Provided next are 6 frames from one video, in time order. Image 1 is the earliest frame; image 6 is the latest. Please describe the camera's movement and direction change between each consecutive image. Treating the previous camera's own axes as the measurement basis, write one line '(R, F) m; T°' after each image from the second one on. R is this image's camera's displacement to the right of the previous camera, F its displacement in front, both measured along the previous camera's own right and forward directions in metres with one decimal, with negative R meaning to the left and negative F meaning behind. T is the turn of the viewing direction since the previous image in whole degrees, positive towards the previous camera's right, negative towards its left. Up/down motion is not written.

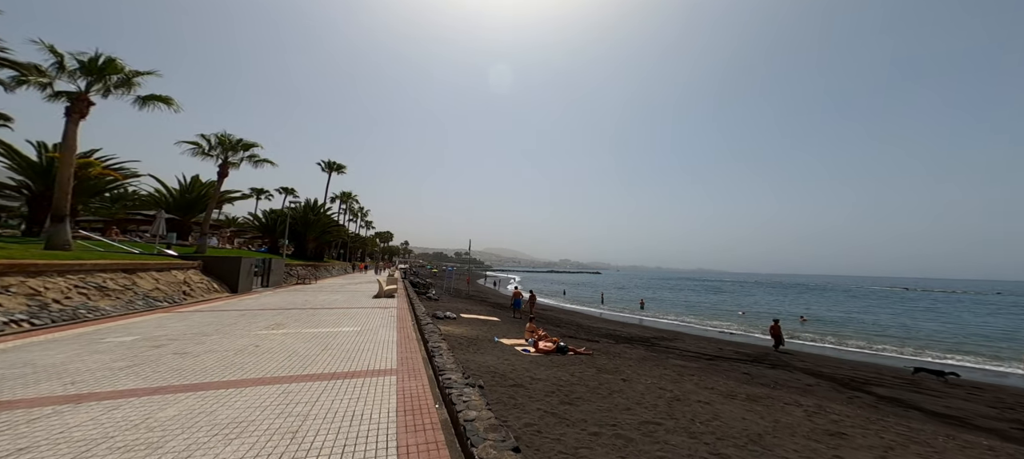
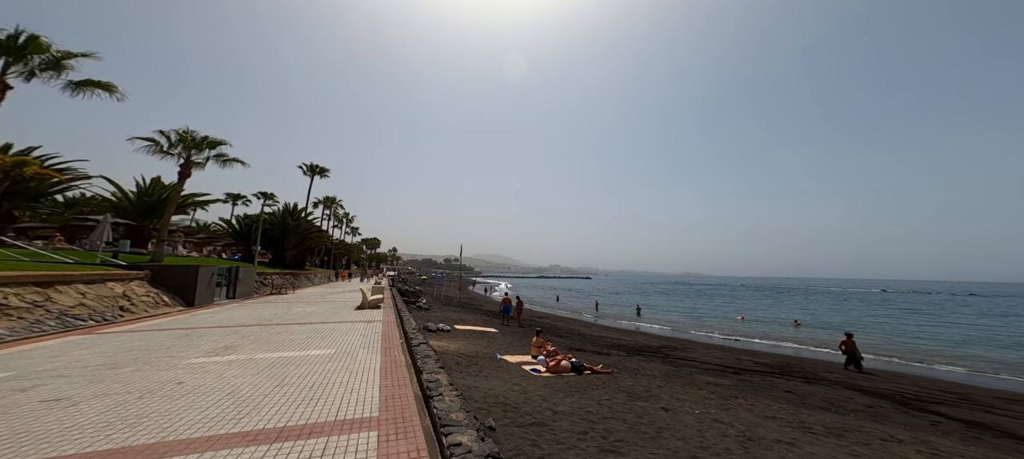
(-0.5, +1.8) m; +2°
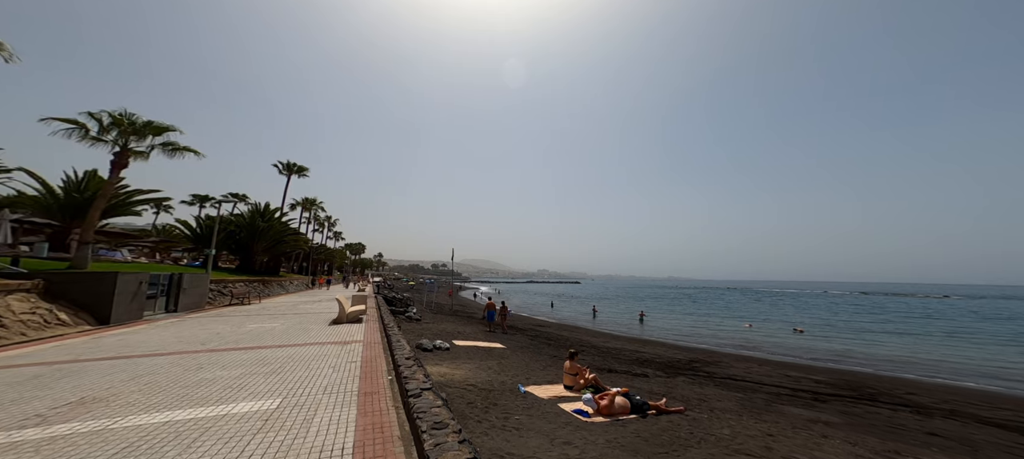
(-1.0, +3.0) m; +2°
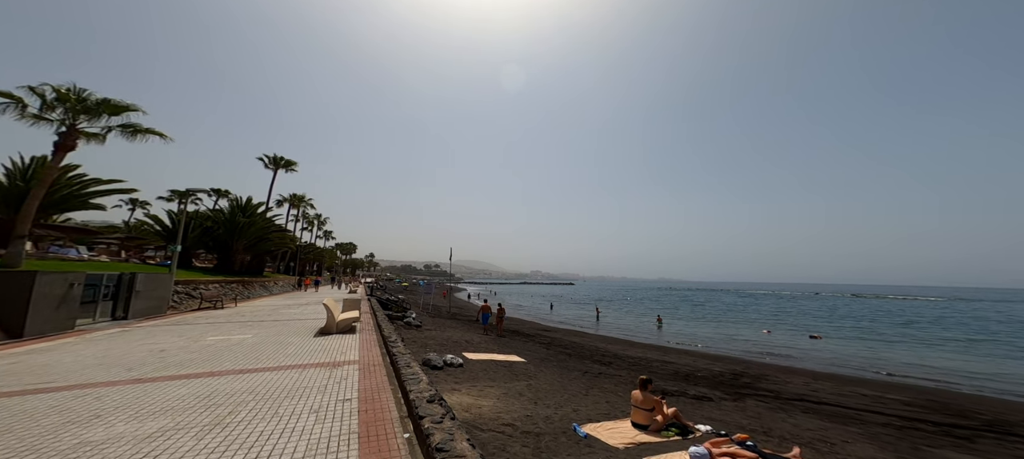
(-1.2, +2.4) m; +1°
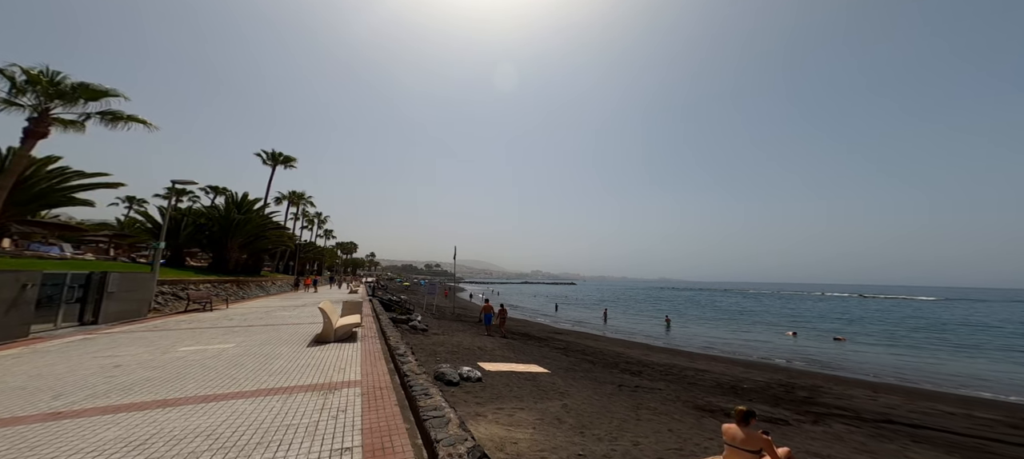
(-0.7, +1.5) m; 0°
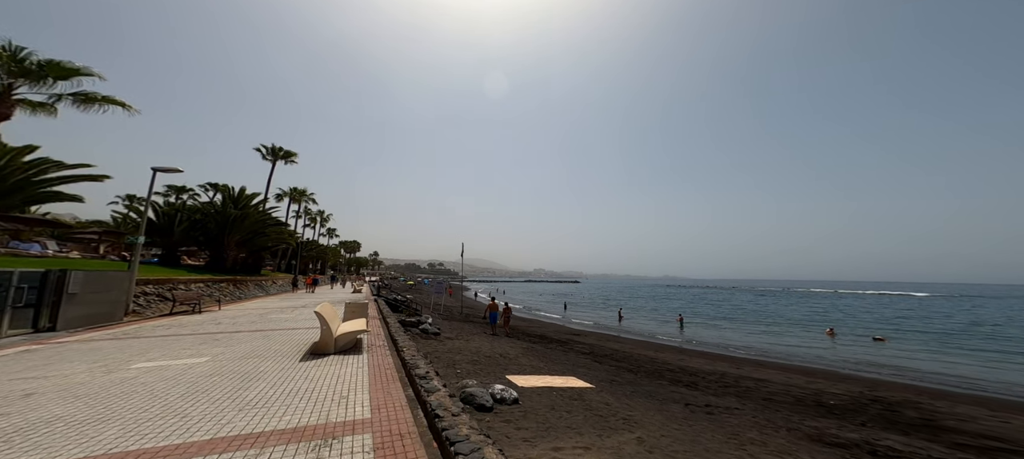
(-0.9, +1.9) m; 0°
